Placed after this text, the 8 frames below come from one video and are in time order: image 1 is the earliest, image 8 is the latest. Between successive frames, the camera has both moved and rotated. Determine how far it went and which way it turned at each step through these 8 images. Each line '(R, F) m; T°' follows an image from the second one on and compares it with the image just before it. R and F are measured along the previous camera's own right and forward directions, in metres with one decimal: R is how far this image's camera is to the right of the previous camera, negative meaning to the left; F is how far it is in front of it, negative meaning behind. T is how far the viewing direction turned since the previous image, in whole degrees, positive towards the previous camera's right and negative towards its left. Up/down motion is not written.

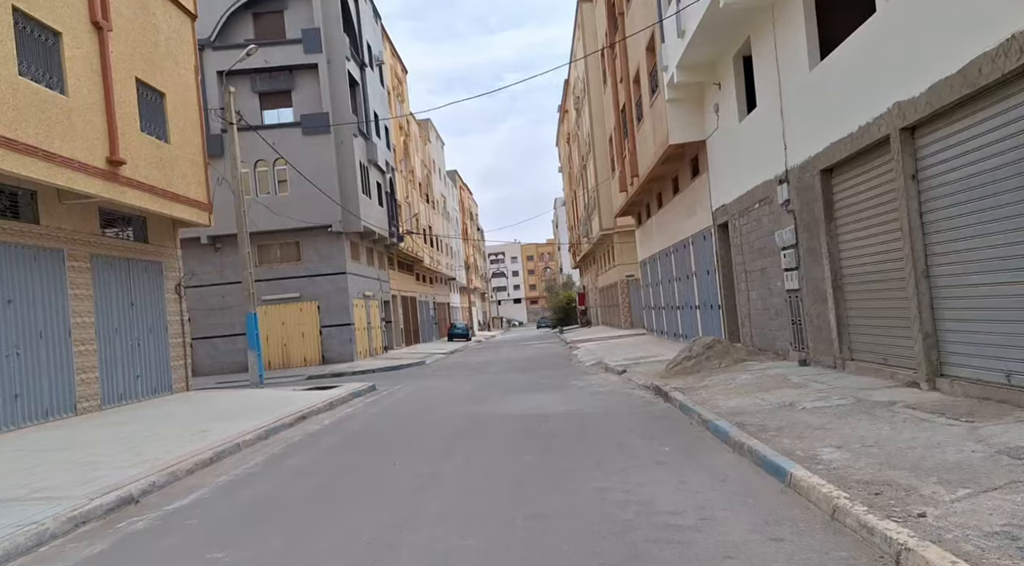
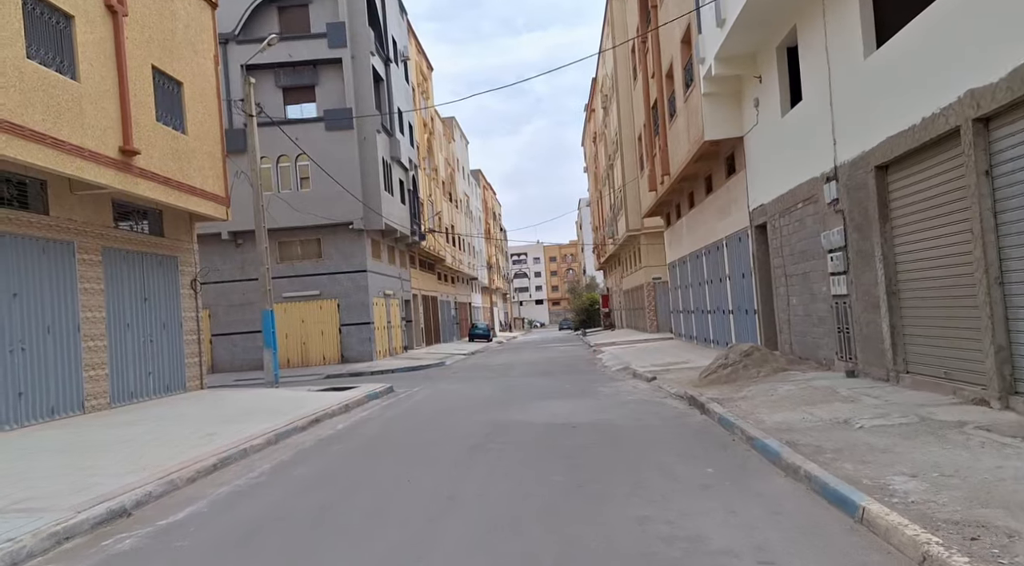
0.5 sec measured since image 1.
(-0.1, +0.7) m; -2°
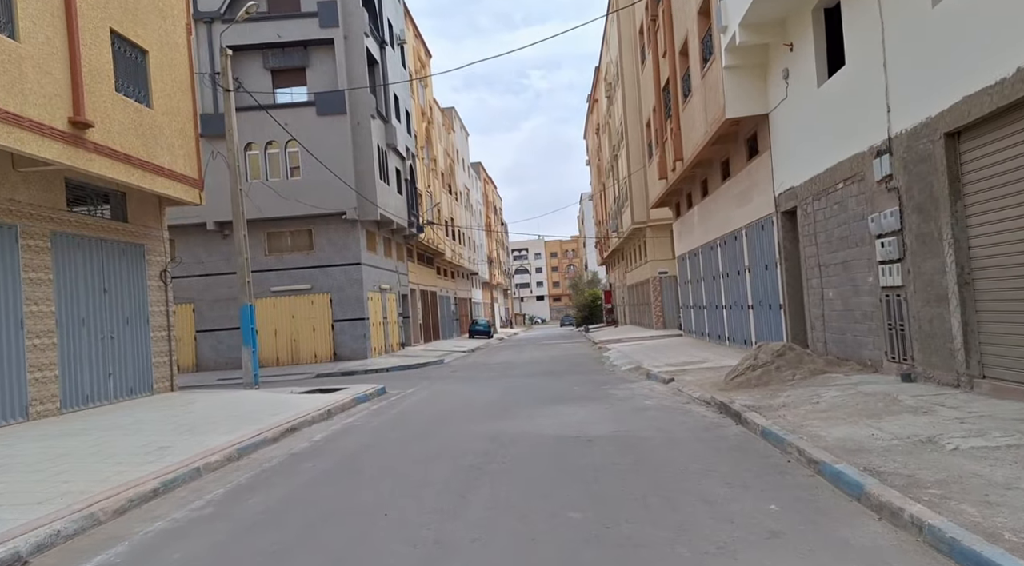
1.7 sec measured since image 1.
(0.0, +1.7) m; 0°
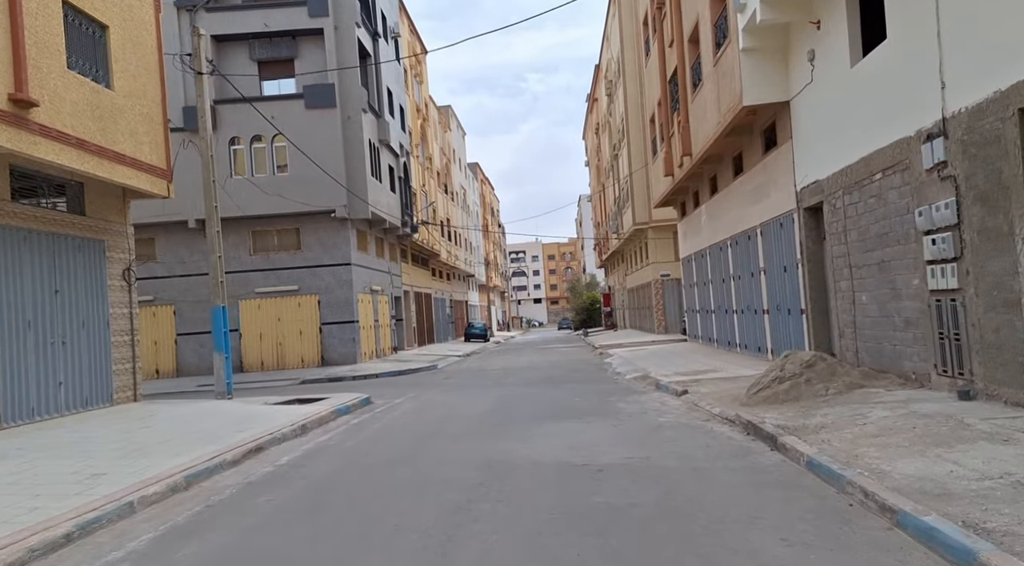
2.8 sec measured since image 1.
(0.0, +1.4) m; 0°
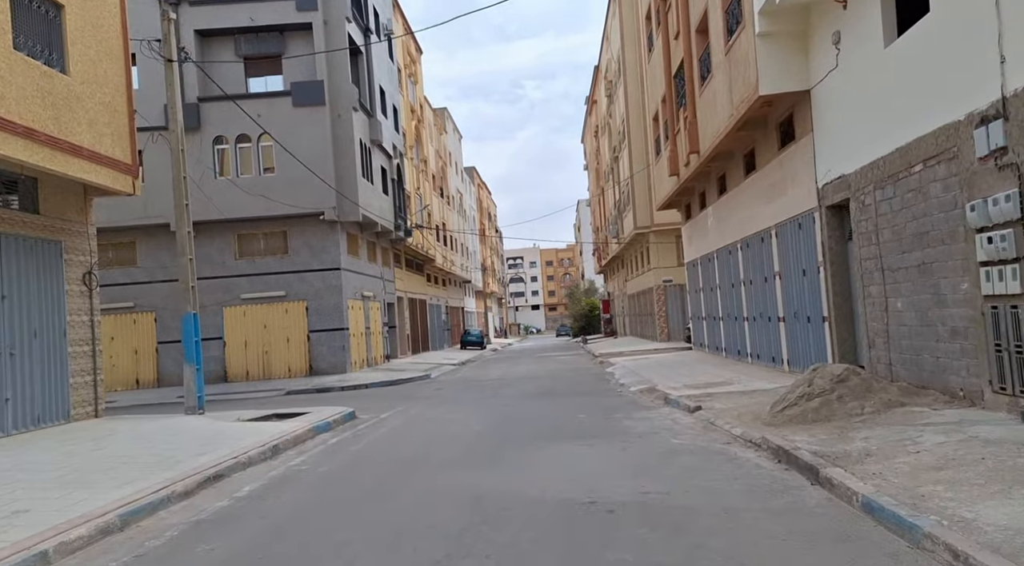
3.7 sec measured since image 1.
(0.0, +1.2) m; 0°
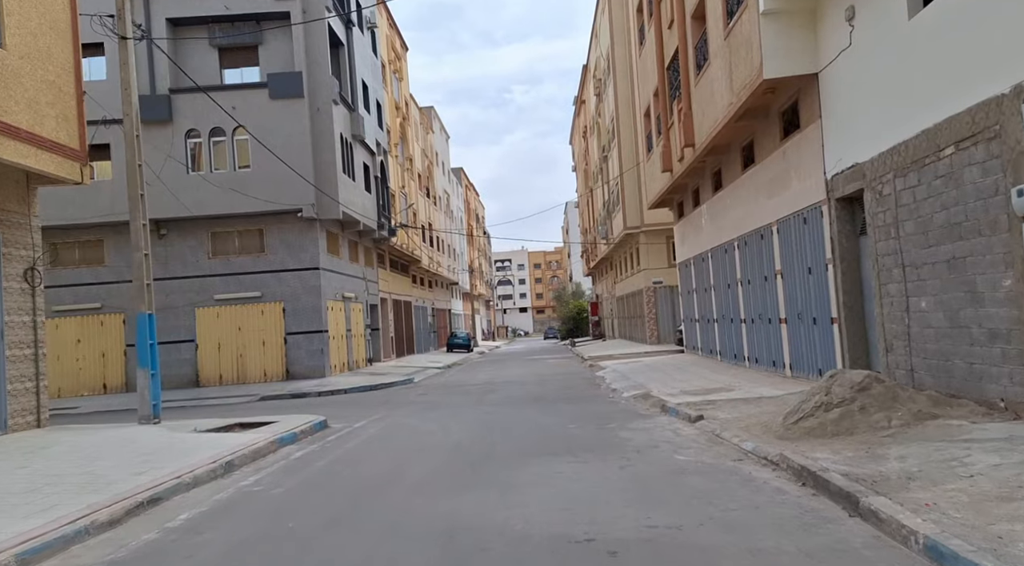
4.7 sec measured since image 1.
(+0.1, +1.1) m; +1°
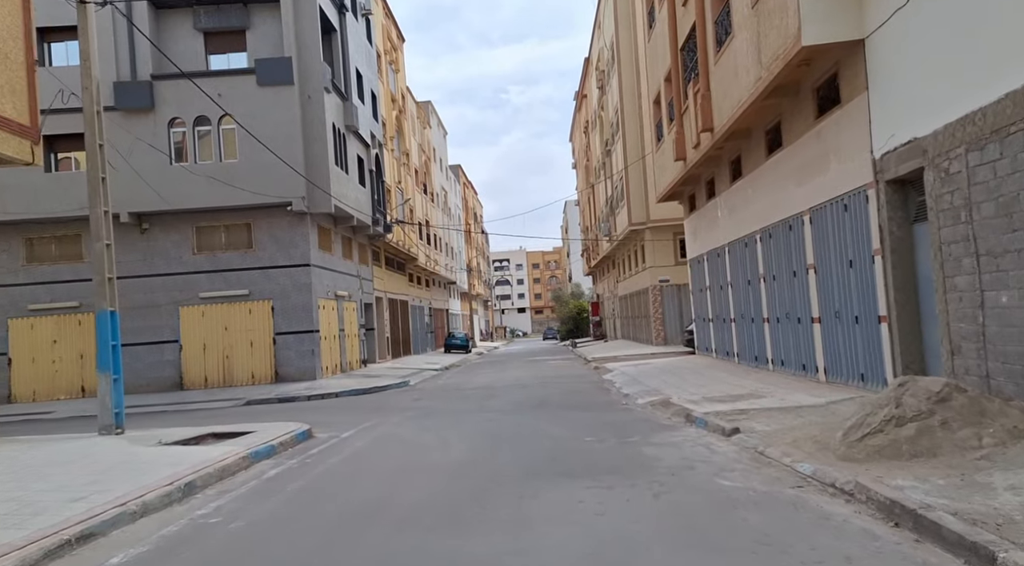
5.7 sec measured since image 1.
(-0.1, +1.5) m; 0°
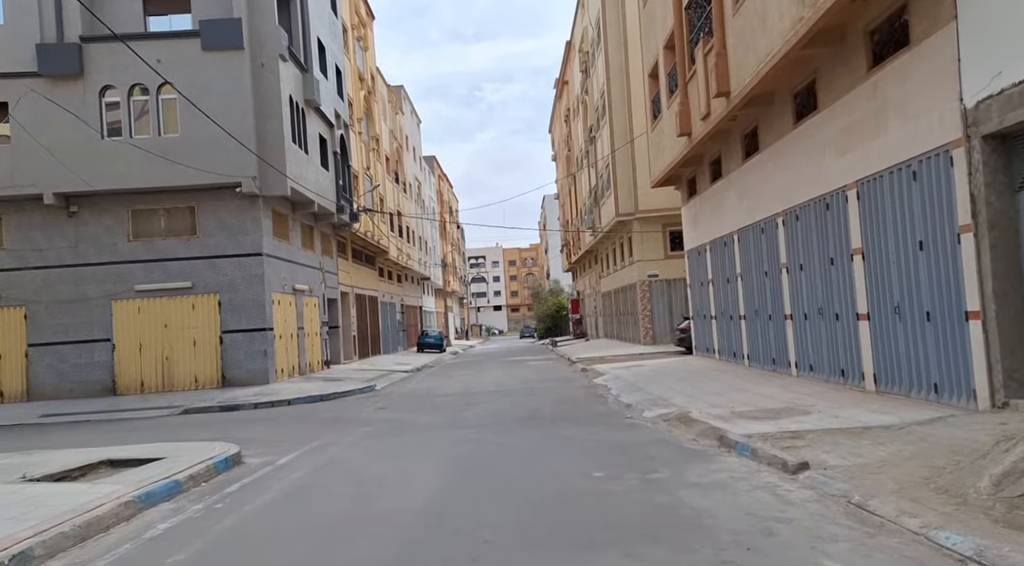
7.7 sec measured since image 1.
(-0.1, +2.7) m; +2°
